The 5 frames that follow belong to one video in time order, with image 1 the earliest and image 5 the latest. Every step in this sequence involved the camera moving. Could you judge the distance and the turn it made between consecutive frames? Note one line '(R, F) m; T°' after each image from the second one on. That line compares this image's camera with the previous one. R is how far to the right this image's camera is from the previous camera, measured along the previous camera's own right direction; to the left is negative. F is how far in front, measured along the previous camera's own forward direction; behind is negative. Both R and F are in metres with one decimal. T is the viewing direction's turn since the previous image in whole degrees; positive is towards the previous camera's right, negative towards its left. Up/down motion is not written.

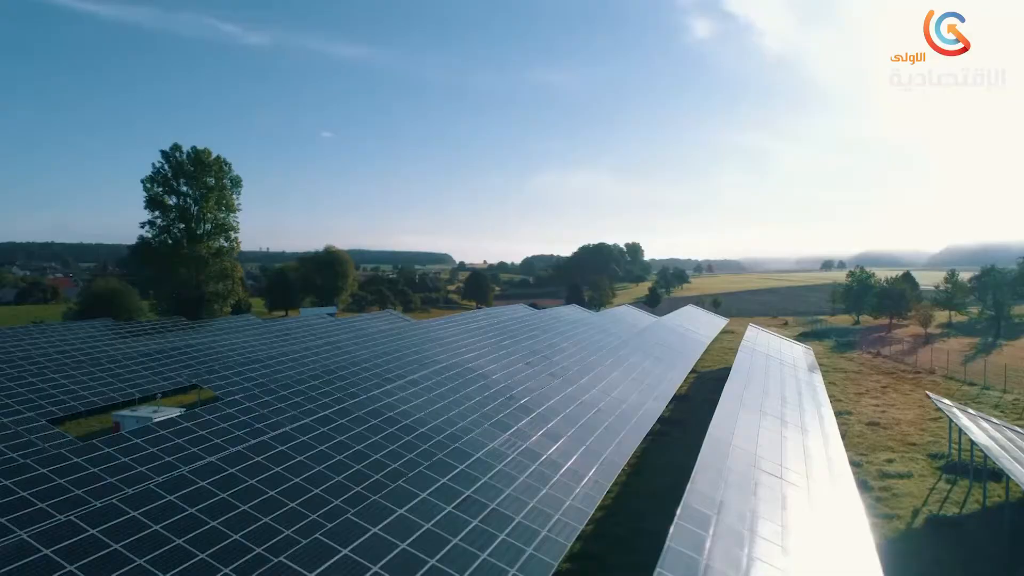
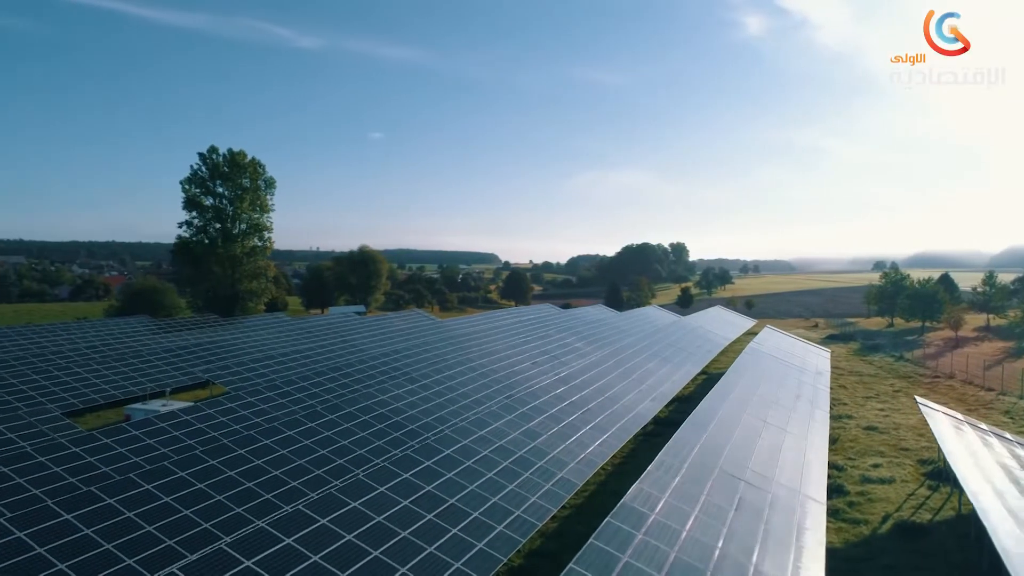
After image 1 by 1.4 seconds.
(+1.2, 0.0) m; -2°
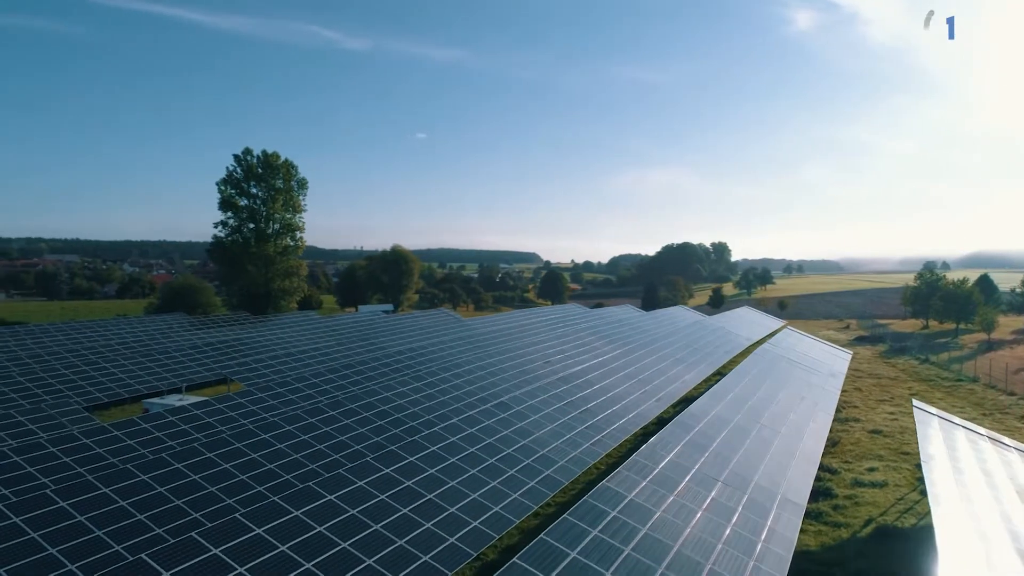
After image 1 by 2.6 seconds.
(+0.9, -0.1) m; -2°
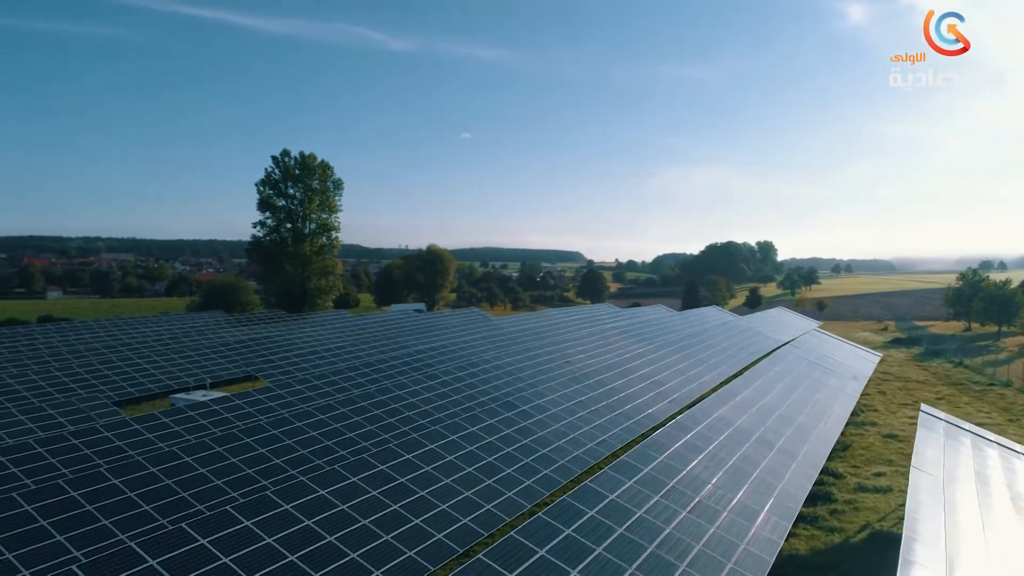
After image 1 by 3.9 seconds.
(+0.7, -0.1) m; -3°
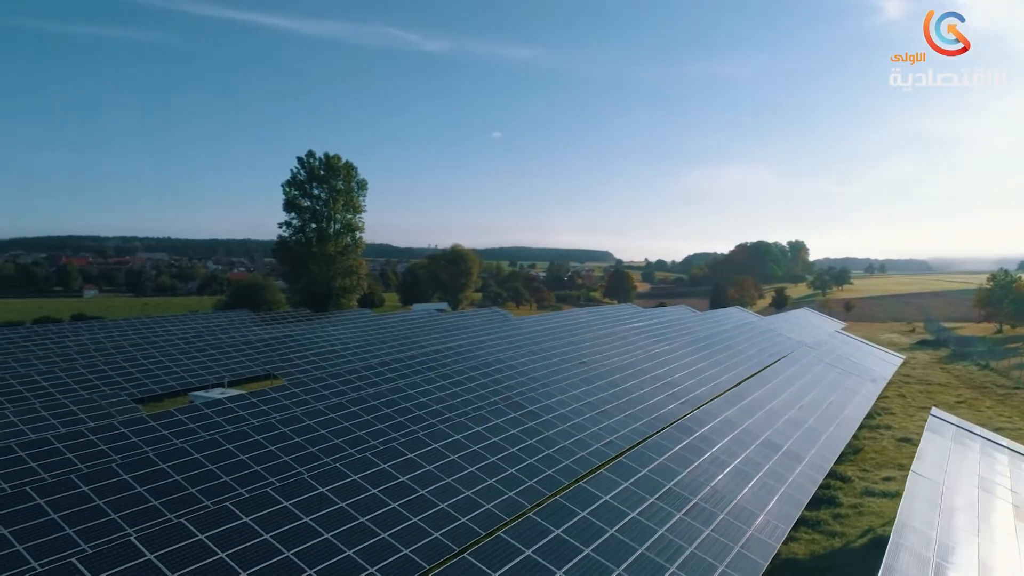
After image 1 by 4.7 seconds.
(+0.4, 0.0) m; -2°
